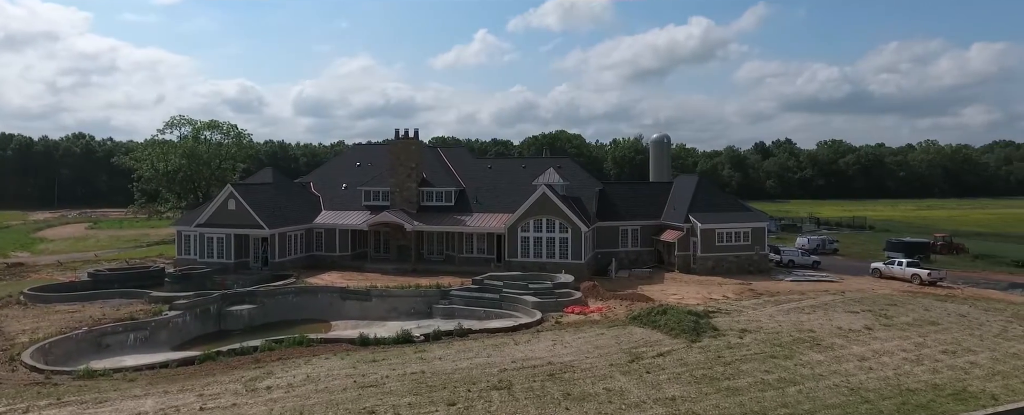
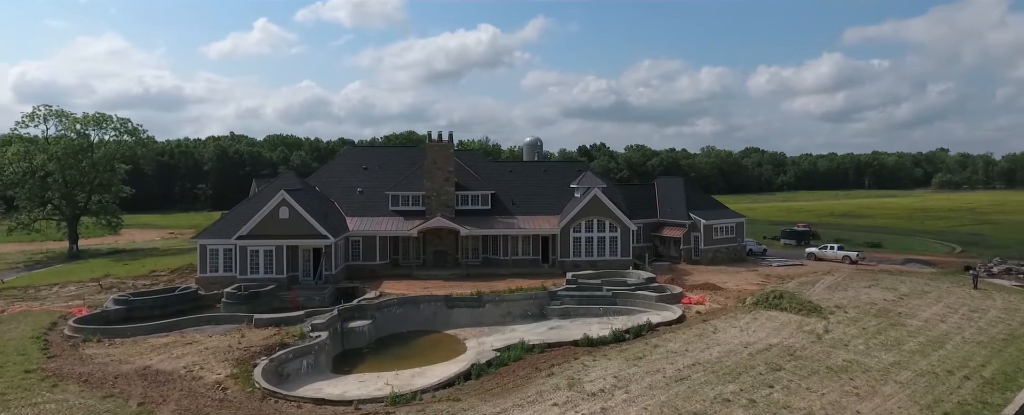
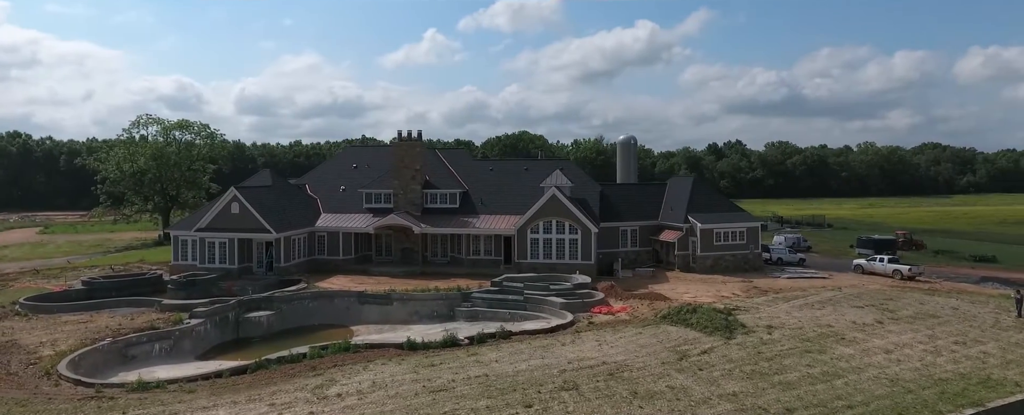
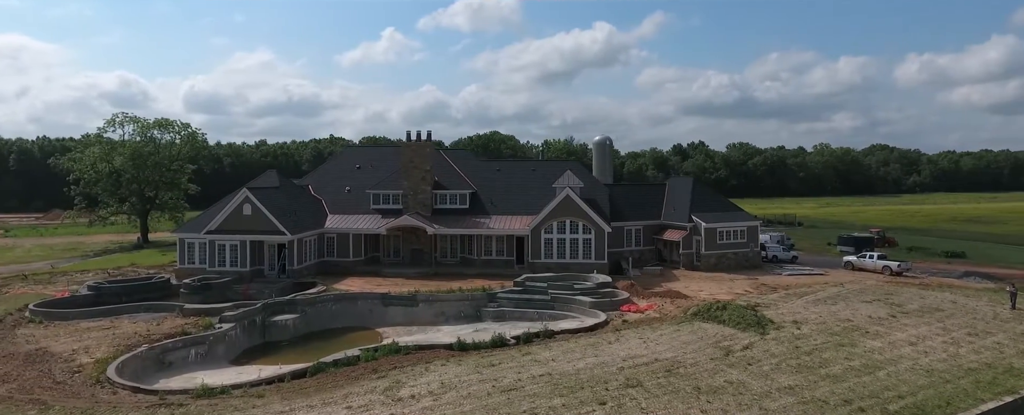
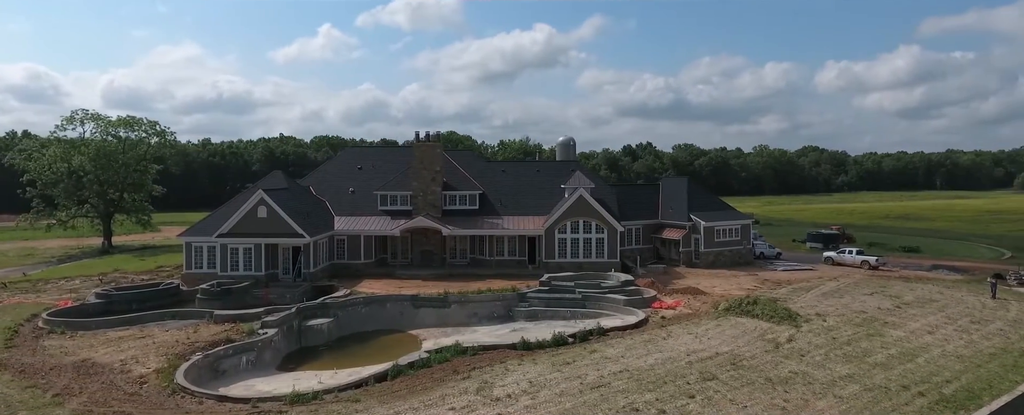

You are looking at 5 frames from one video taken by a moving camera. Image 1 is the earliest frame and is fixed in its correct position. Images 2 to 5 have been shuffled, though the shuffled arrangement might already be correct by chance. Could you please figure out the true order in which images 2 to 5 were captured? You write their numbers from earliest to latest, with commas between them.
3, 4, 5, 2
